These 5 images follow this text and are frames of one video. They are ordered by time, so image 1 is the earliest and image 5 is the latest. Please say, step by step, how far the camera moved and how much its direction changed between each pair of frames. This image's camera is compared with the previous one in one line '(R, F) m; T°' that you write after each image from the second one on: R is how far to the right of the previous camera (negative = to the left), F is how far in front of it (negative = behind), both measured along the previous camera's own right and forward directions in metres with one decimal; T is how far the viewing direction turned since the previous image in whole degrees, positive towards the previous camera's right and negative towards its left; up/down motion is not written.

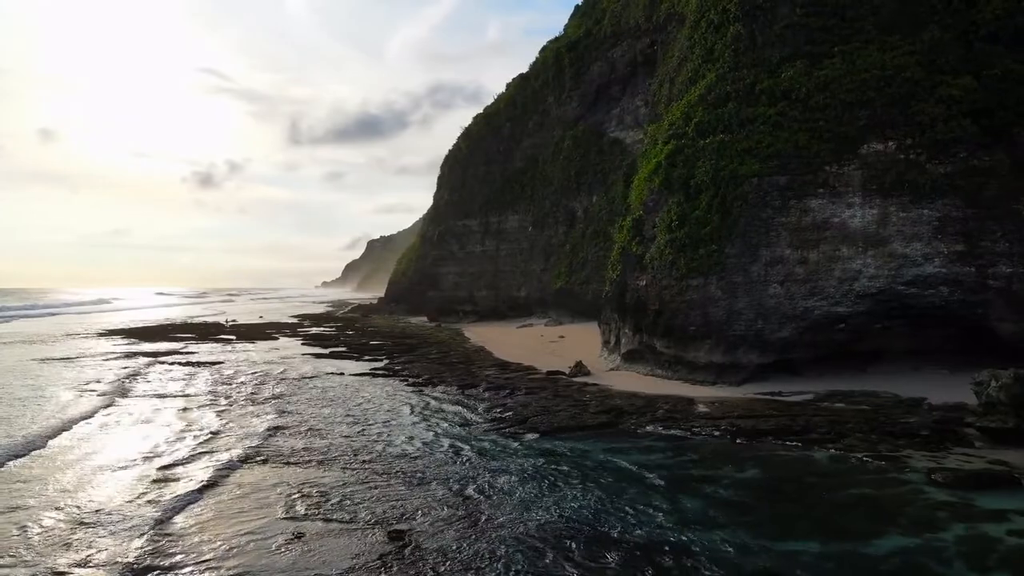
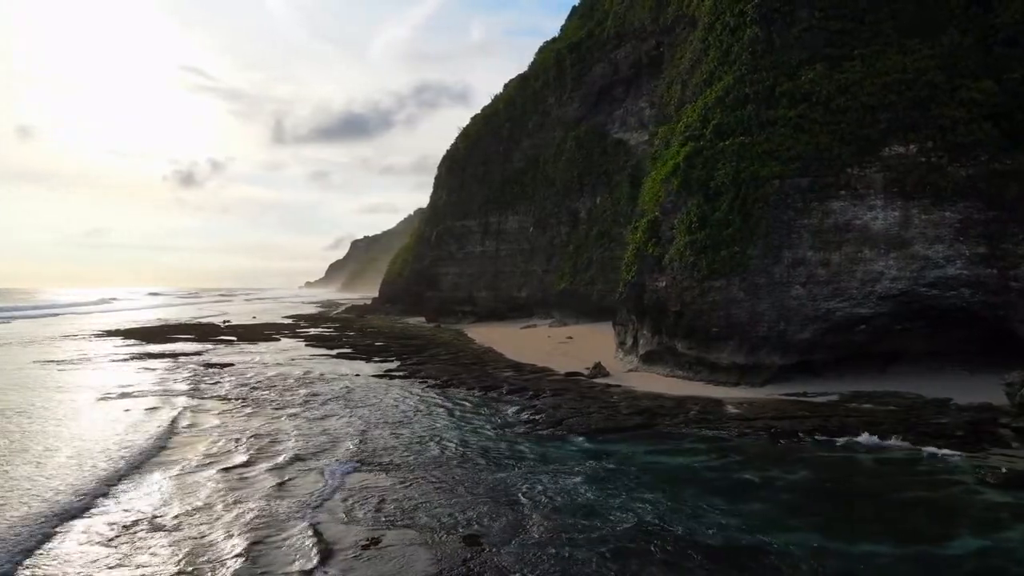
(-0.9, 0.0) m; +1°
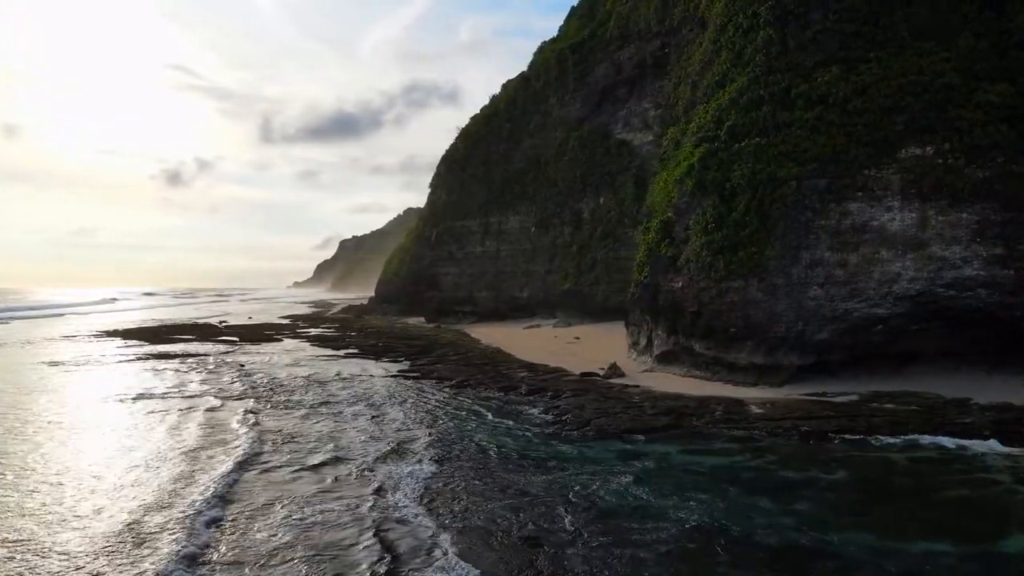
(-0.7, 0.0) m; +1°
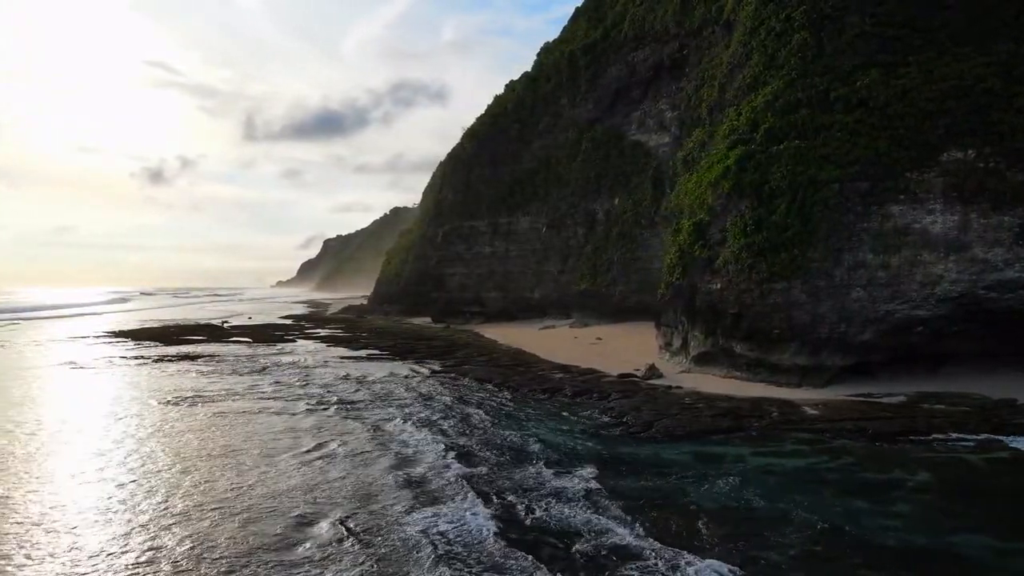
(-1.4, 0.0) m; +1°
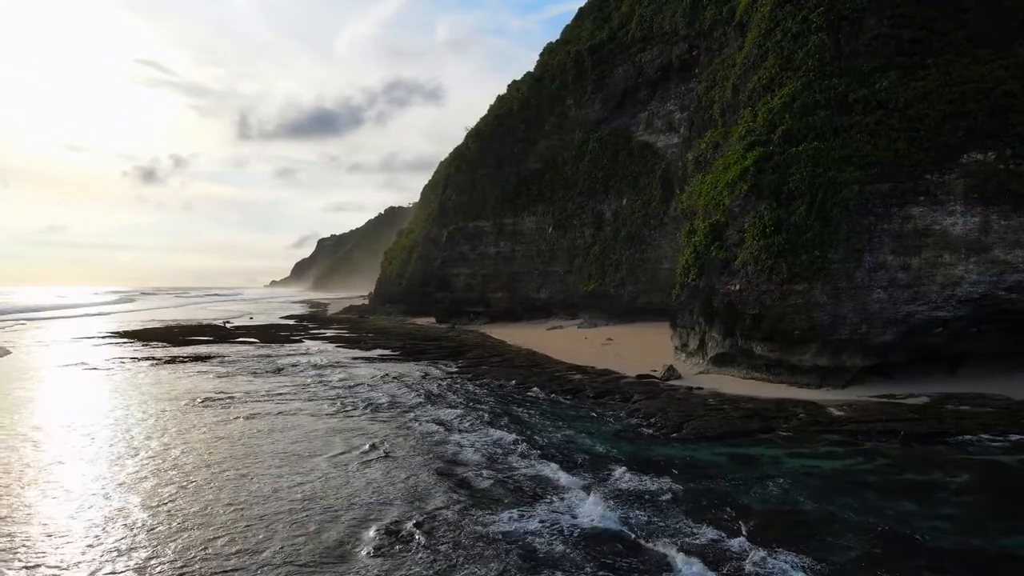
(-0.6, 0.0) m; 0°
